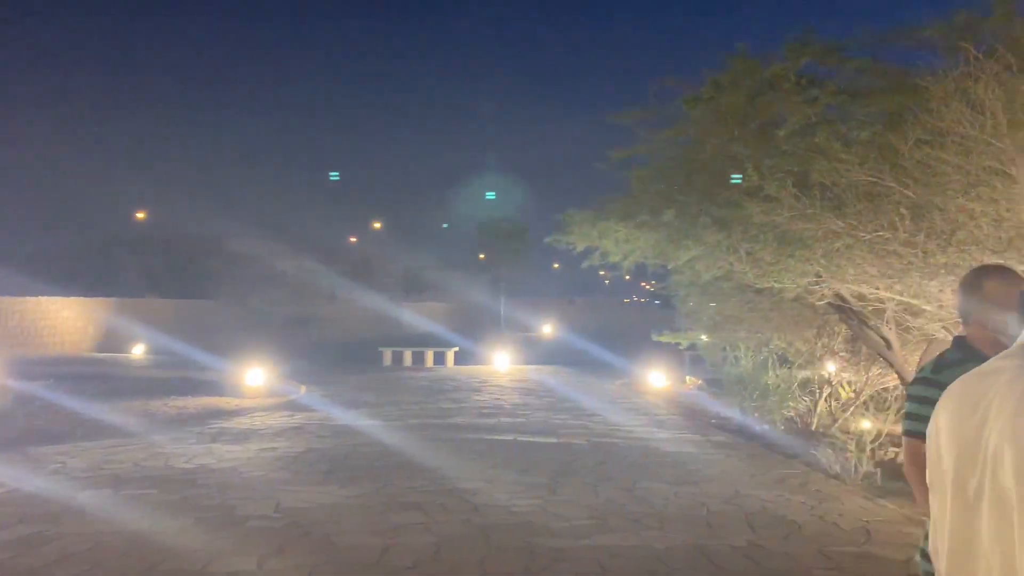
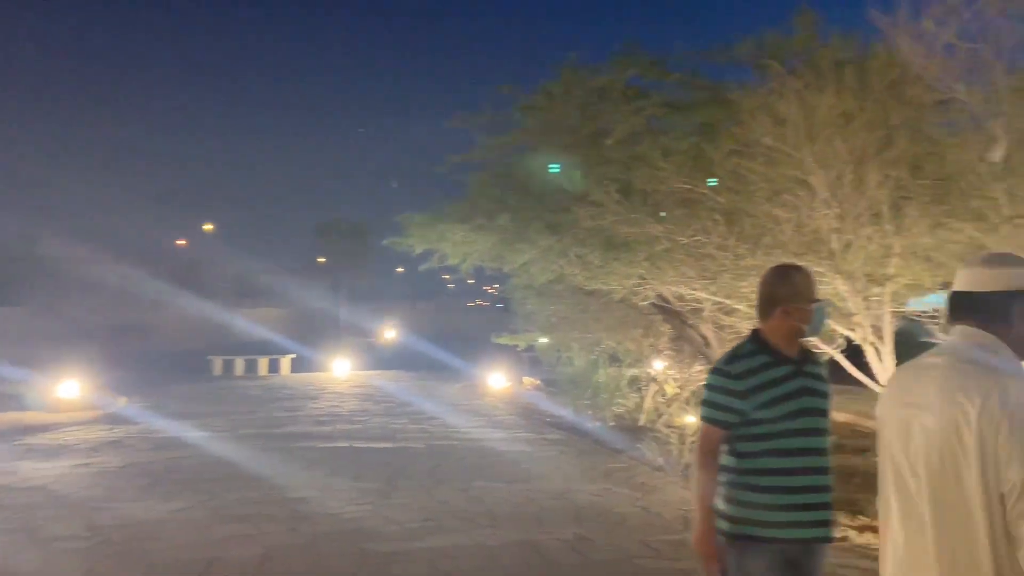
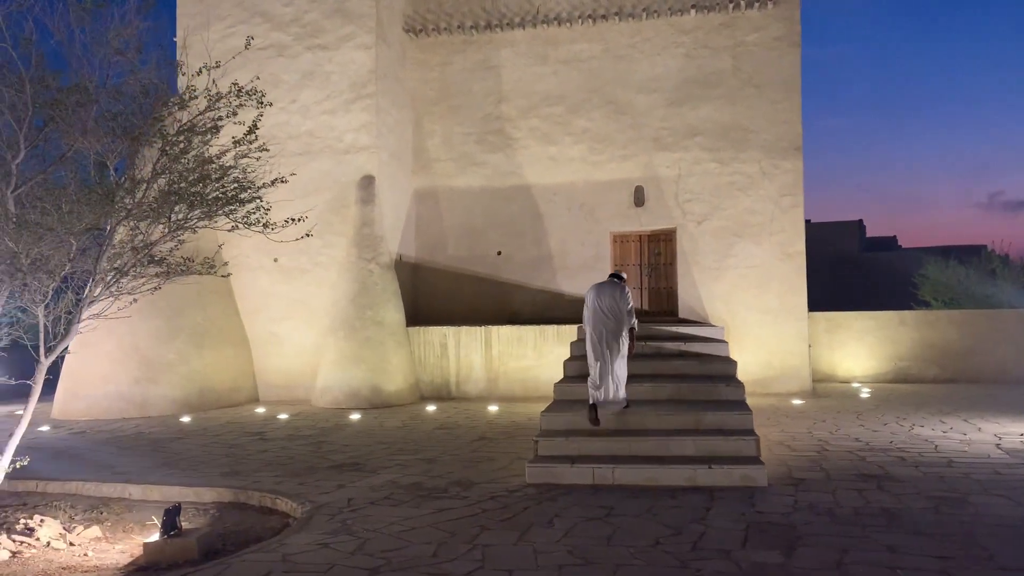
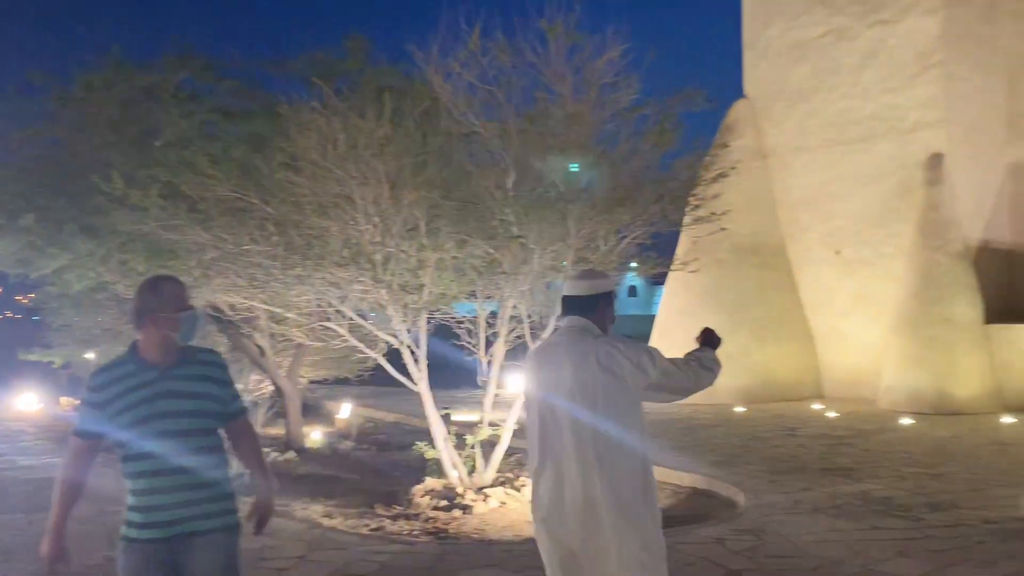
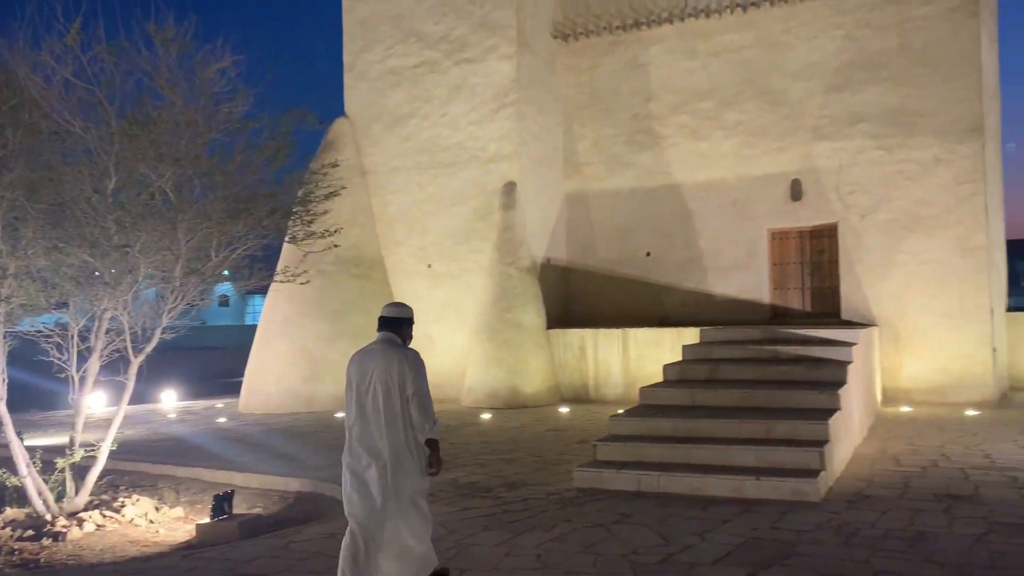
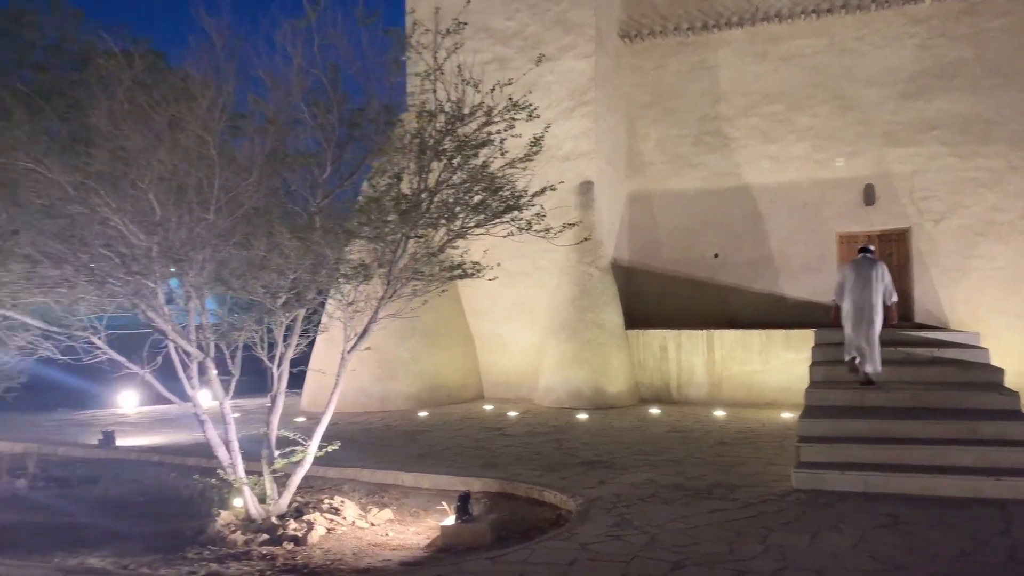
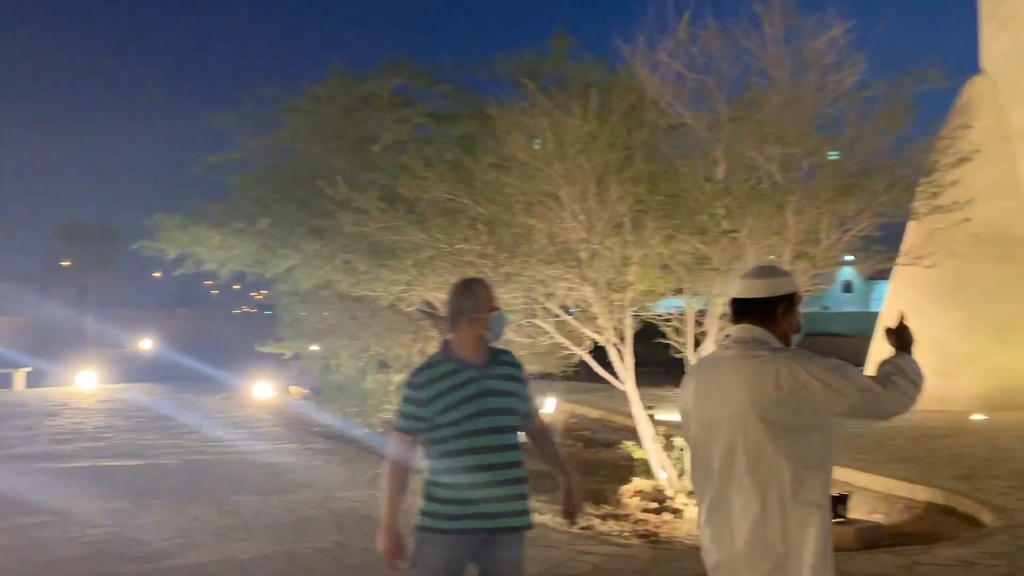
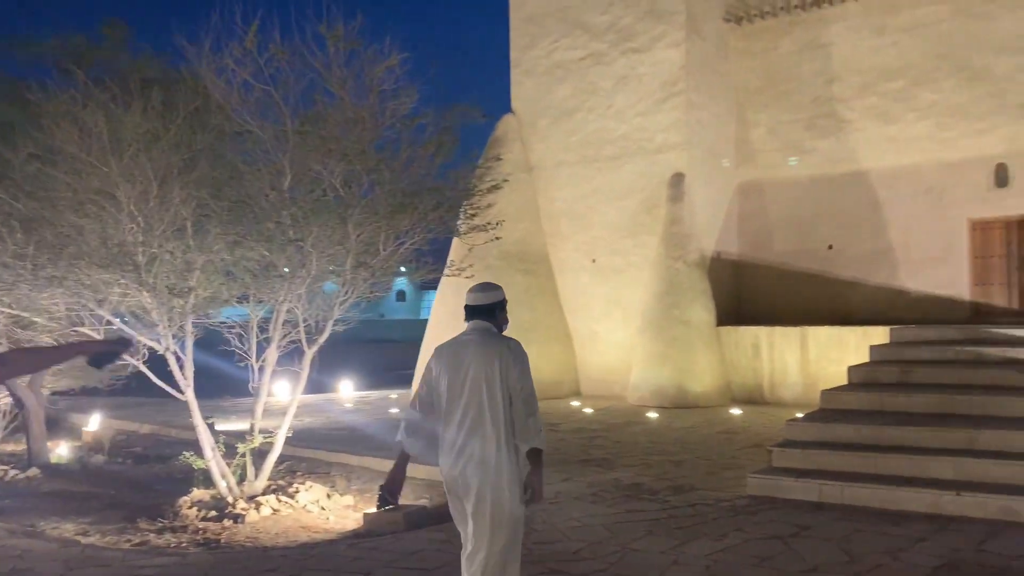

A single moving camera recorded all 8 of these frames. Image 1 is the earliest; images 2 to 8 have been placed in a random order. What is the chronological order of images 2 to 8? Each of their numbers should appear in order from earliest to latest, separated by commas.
2, 7, 4, 8, 5, 3, 6
